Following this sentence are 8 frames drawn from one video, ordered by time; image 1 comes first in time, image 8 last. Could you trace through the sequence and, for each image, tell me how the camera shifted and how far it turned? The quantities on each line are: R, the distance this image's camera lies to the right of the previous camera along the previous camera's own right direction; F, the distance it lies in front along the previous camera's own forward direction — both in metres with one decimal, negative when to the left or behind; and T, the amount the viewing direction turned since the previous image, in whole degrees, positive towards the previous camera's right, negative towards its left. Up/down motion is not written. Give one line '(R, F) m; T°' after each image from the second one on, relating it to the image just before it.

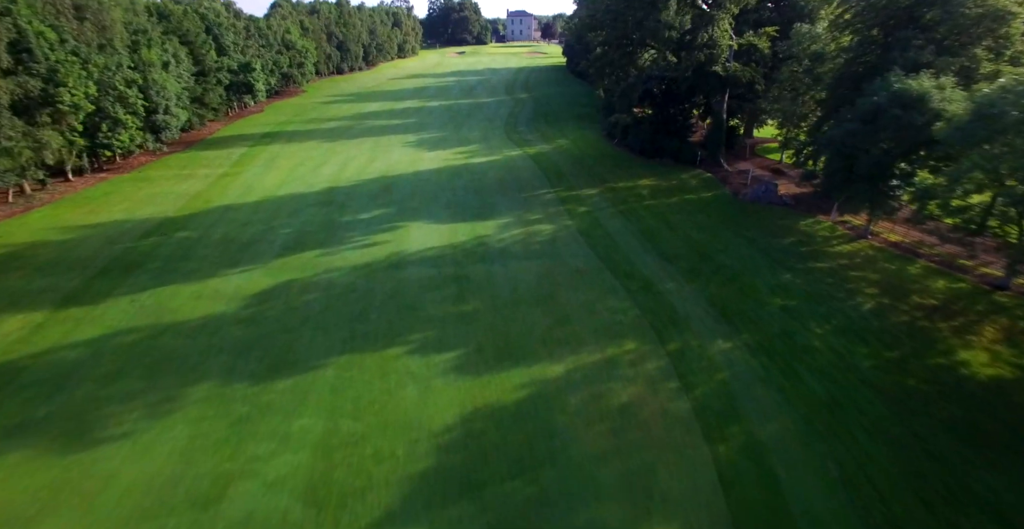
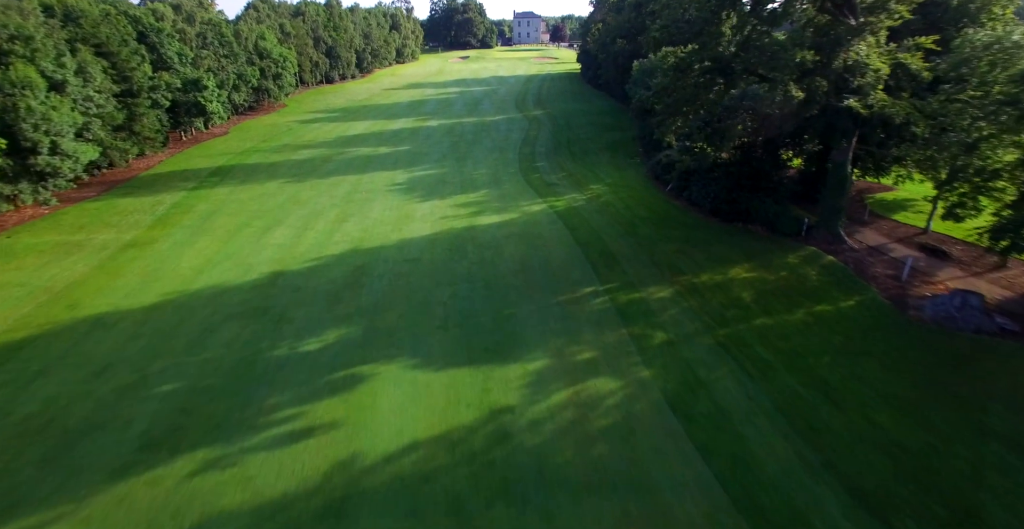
(-0.6, +5.8) m; 0°
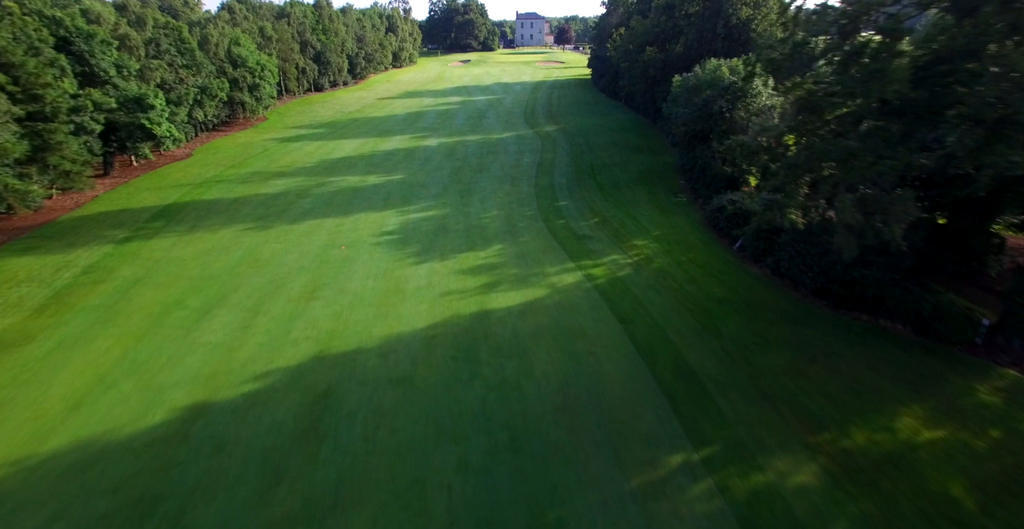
(-0.6, +4.3) m; 0°
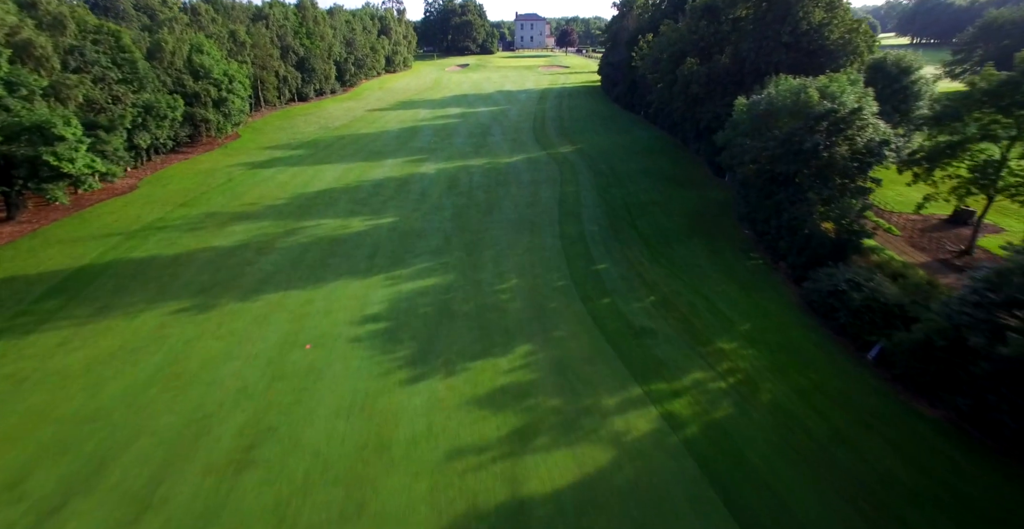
(-0.8, +4.4) m; +1°
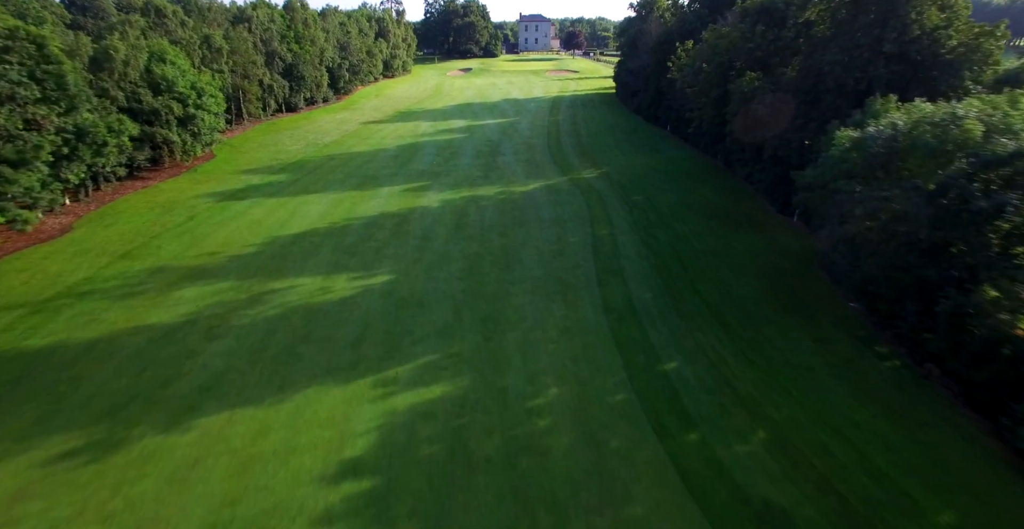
(-0.7, +3.9) m; 0°
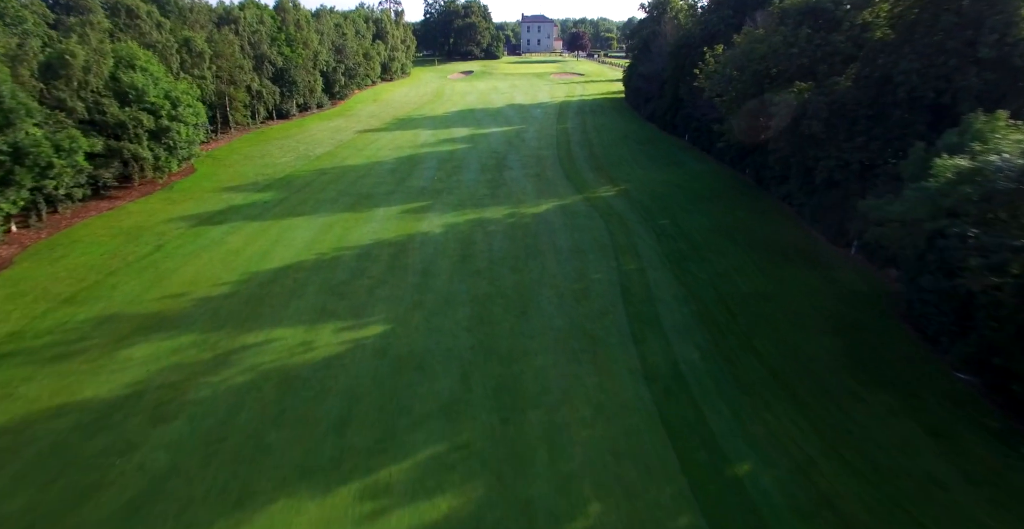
(-0.4, +2.3) m; 0°
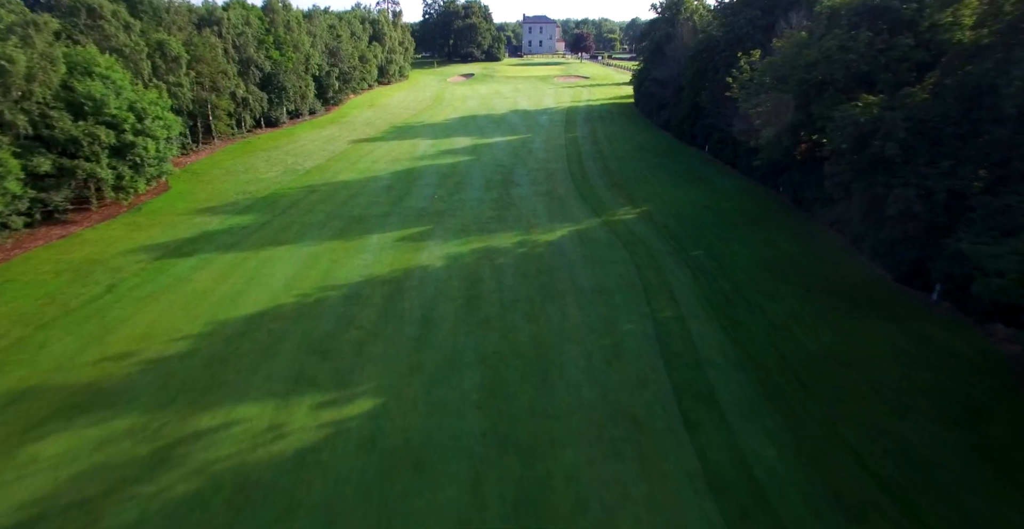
(-0.4, +2.4) m; 0°
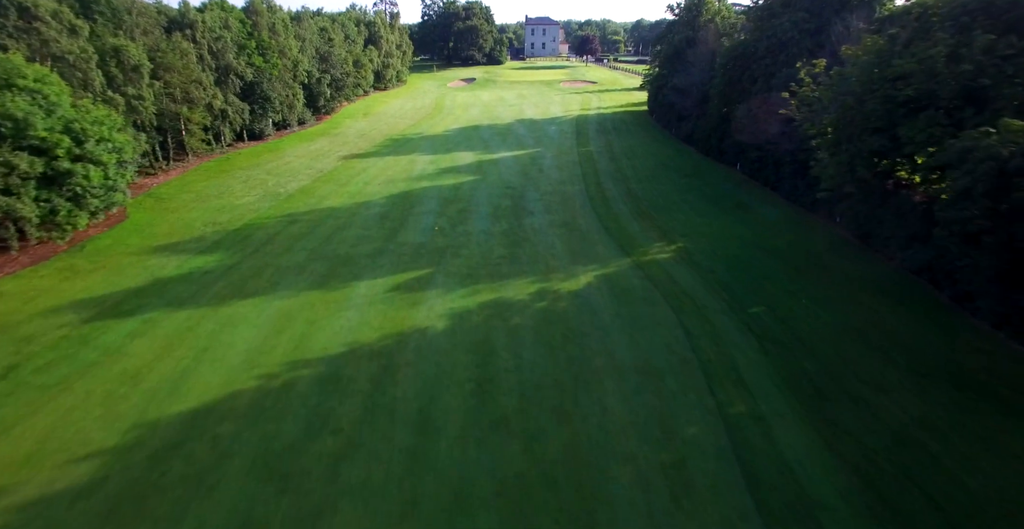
(-0.5, +3.1) m; 0°
